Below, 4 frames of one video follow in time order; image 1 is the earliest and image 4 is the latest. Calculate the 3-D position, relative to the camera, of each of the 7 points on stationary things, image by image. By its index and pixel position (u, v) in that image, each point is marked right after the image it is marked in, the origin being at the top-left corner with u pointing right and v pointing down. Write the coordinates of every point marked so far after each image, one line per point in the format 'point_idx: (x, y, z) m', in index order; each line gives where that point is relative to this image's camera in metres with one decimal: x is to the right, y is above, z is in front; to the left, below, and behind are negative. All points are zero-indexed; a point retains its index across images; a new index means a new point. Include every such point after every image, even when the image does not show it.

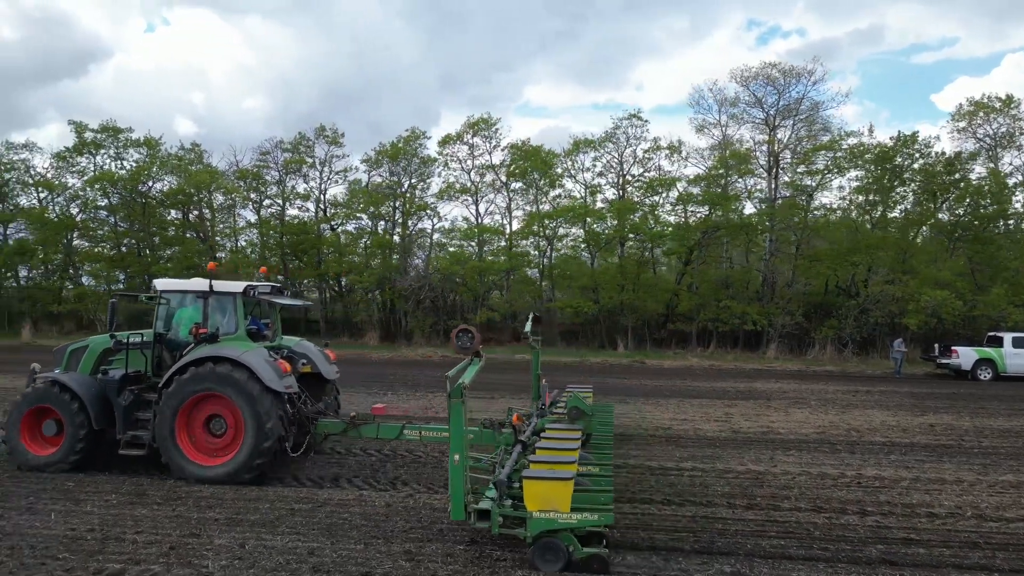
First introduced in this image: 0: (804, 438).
0: (+3.2, -1.6, +7.9) m
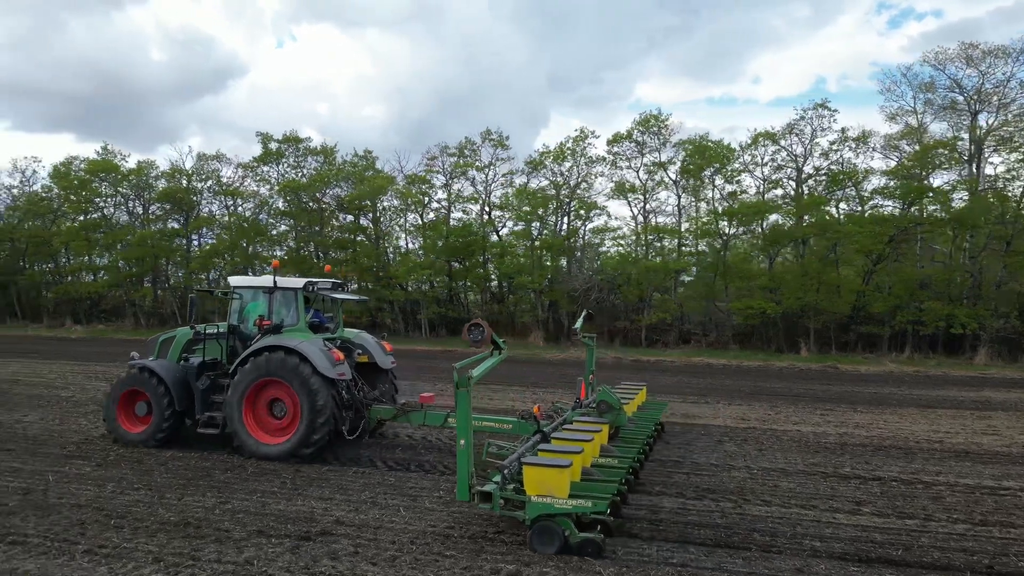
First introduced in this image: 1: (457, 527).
0: (+5.9, -1.7, +7.0) m
1: (-0.3, -1.5, +4.5) m
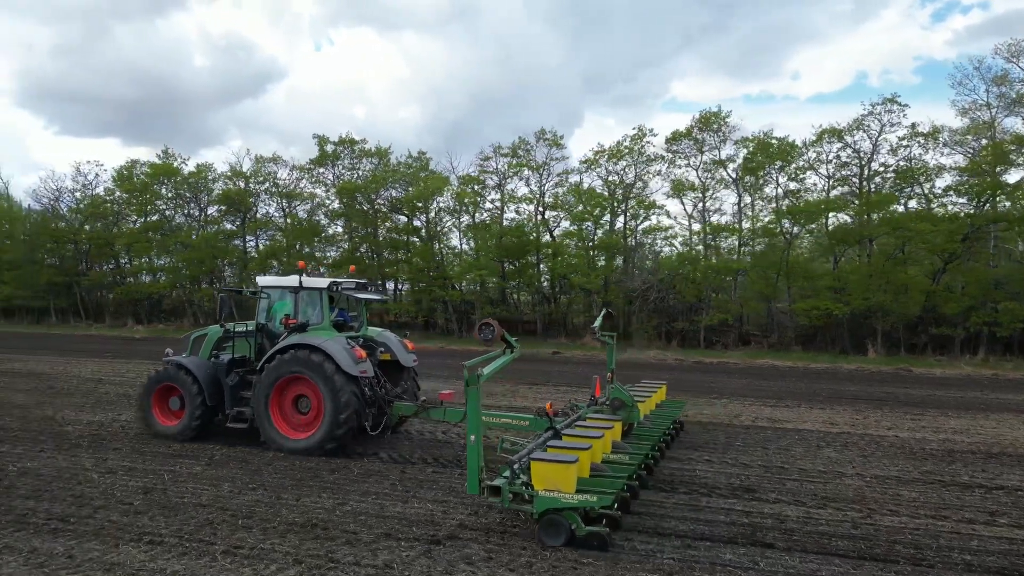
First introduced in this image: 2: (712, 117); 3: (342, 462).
0: (+6.8, -1.7, +6.7) m
1: (+0.4, -1.5, +4.4) m
2: (+5.2, +4.5, +19.0) m
3: (-1.3, -1.5, +6.3) m
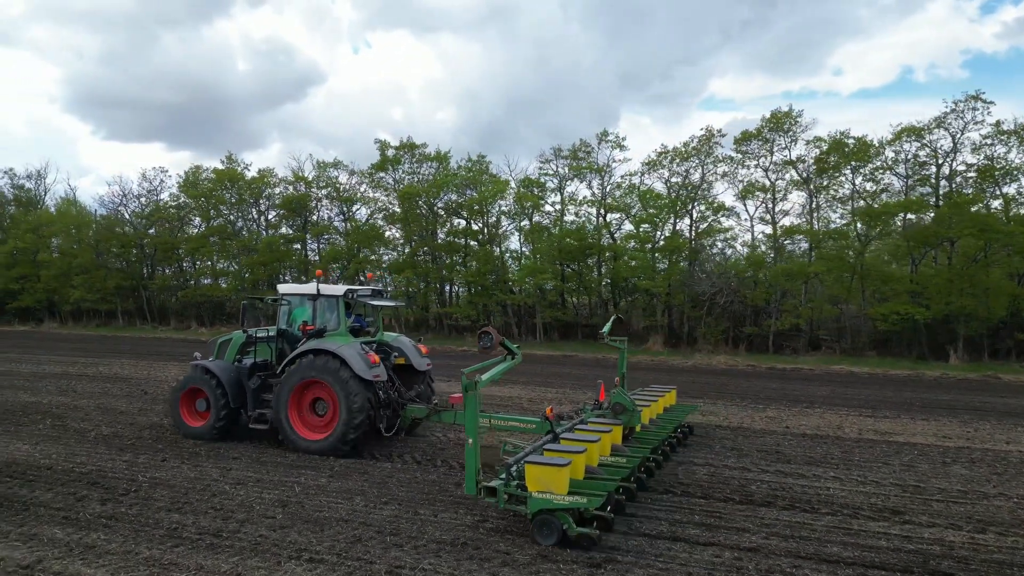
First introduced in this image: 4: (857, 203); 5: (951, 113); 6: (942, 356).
0: (+7.8, -1.7, +6.2) m
1: (+1.4, -1.6, +4.3) m
2: (+6.9, +4.4, +18.6) m
3: (-0.3, -1.6, +6.2) m
4: (+8.7, +2.3, +19.1) m
5: (+10.4, +4.1, +17.1) m
6: (+10.7, -1.7, +18.0) m
